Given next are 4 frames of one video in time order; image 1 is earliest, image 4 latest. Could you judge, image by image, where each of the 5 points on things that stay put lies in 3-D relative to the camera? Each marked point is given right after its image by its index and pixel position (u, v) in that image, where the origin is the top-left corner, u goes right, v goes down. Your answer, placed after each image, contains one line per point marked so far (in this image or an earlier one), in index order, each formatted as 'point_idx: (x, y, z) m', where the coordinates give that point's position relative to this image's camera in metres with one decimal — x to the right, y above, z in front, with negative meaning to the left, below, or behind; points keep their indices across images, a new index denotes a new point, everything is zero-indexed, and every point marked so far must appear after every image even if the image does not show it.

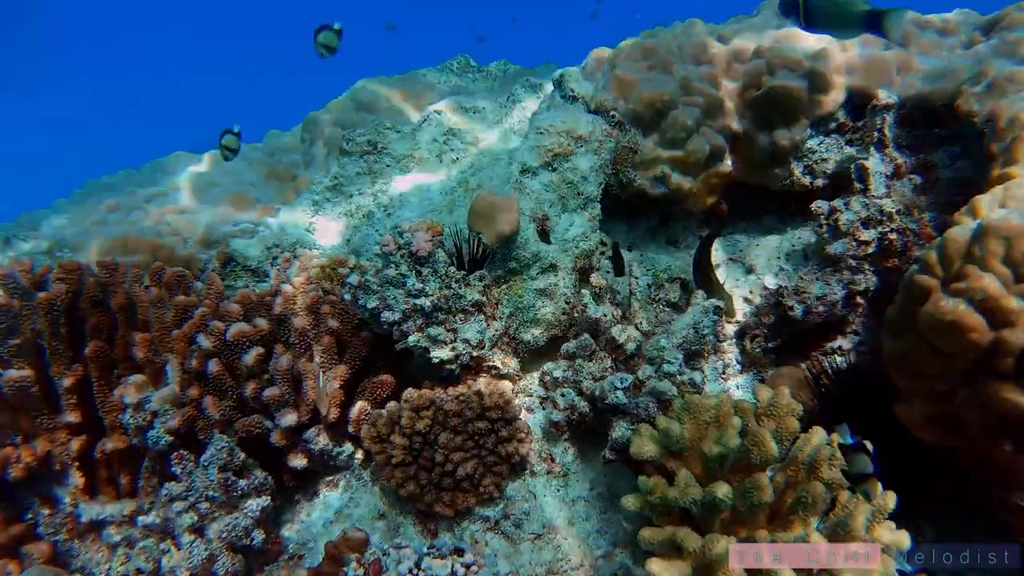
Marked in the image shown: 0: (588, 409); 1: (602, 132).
0: (+0.3, -0.5, +2.8) m
1: (+0.4, +0.7, +3.1) m
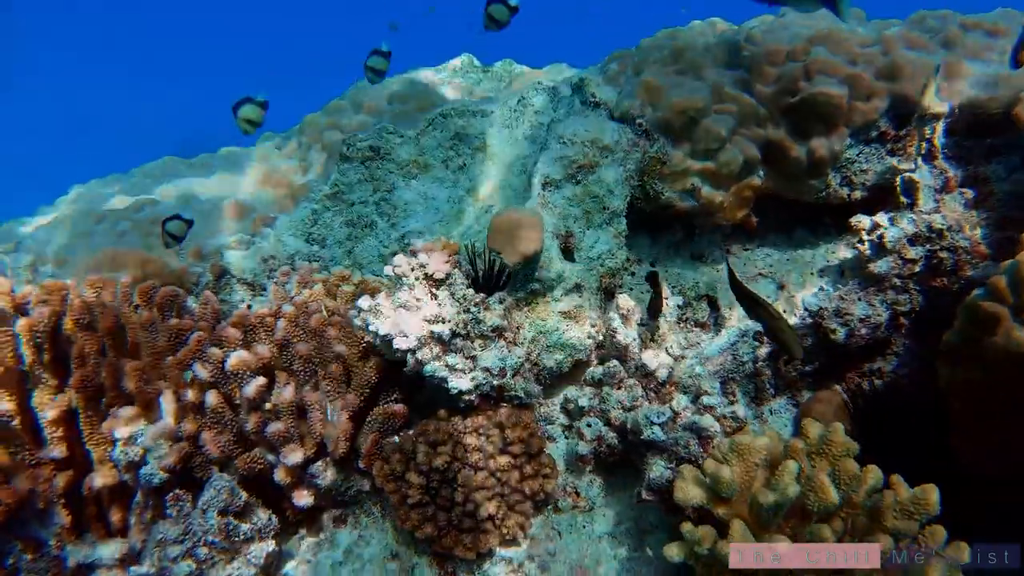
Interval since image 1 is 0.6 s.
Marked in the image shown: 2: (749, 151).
0: (+0.4, -0.6, +2.6) m
1: (+0.5, +0.6, +2.9) m
2: (+1.0, +0.6, +2.9) m
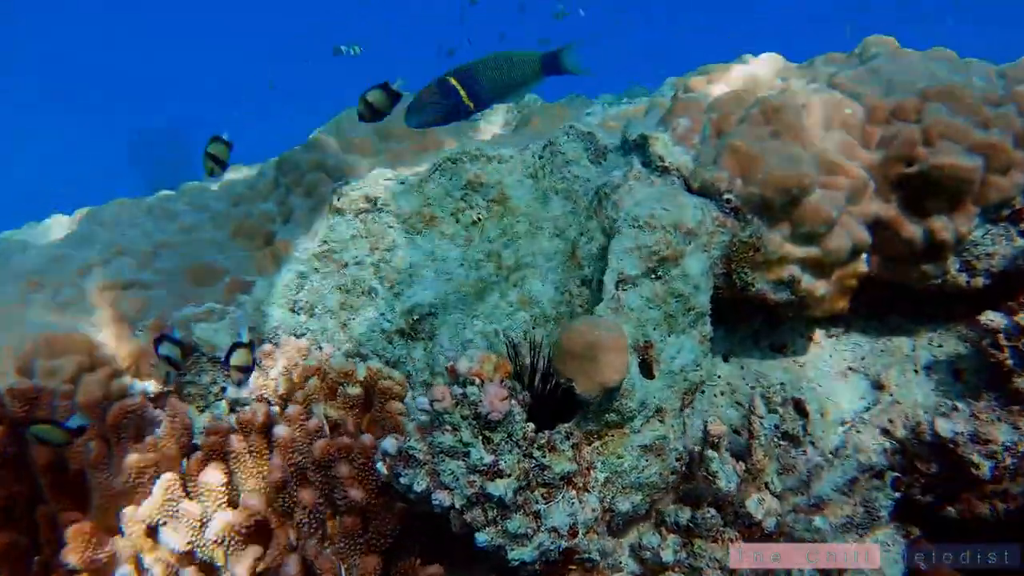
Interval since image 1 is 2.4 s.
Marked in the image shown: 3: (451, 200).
0: (+0.6, -1.0, +2.1) m
1: (+0.7, +0.2, +2.3) m
2: (+1.2, +0.2, +2.3) m
3: (-0.3, +0.4, +3.5) m
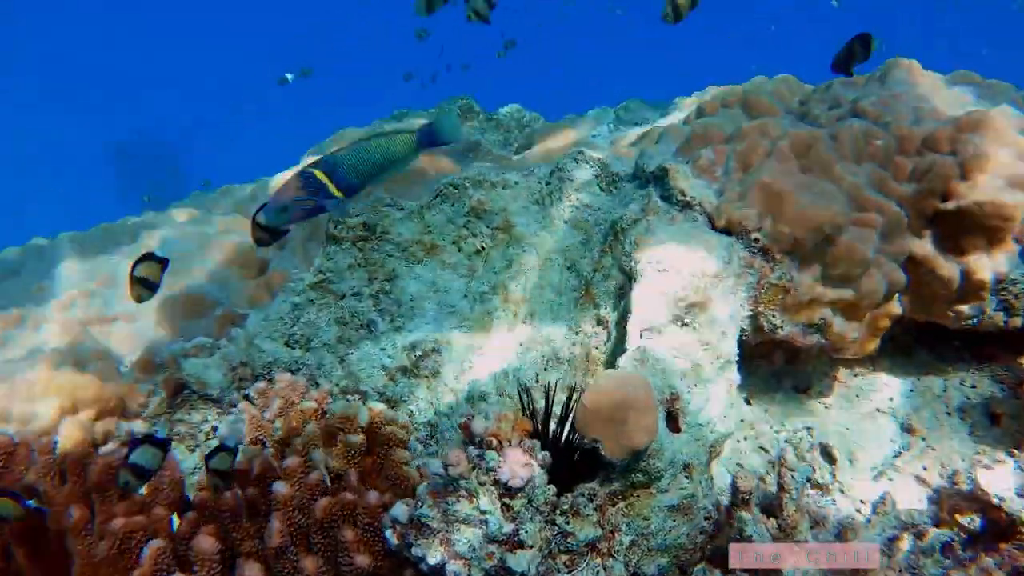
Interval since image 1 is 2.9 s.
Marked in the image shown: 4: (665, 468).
0: (+0.7, -1.1, +1.9) m
1: (+0.7, +0.1, +2.2) m
2: (+1.2, 0.0, +2.2) m
3: (-0.3, +0.3, +3.3) m
4: (+0.4, -0.5, +2.0) m
